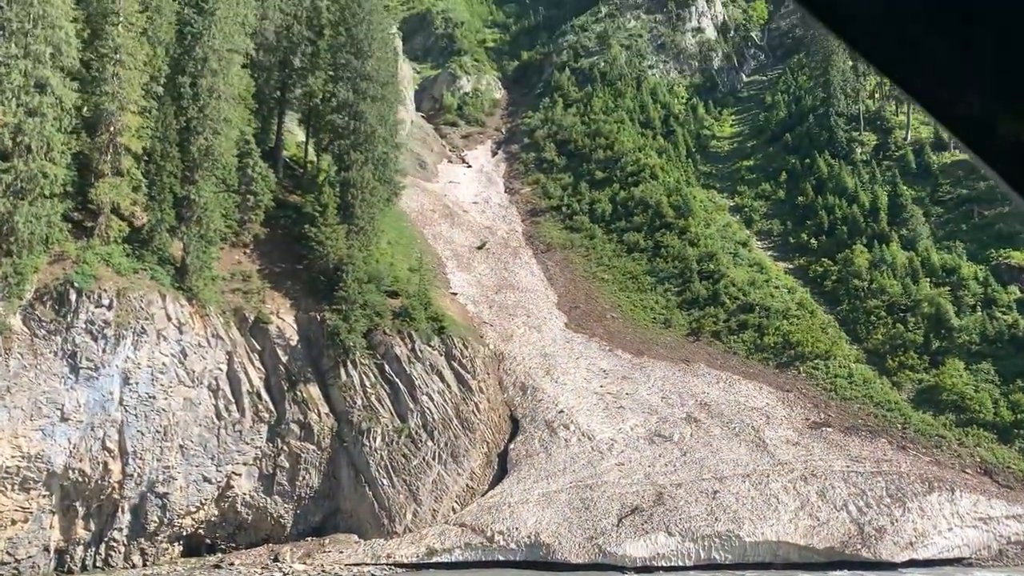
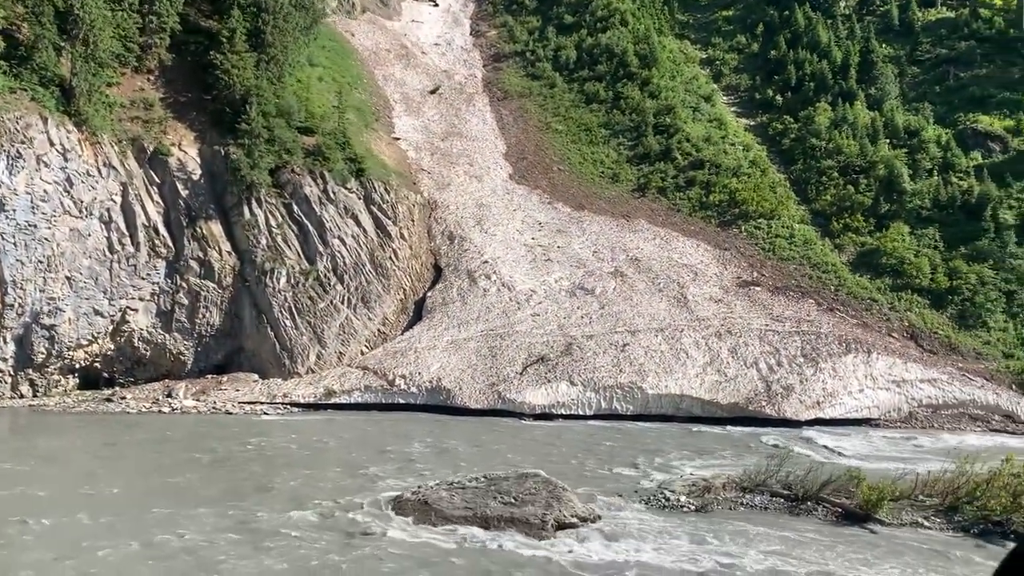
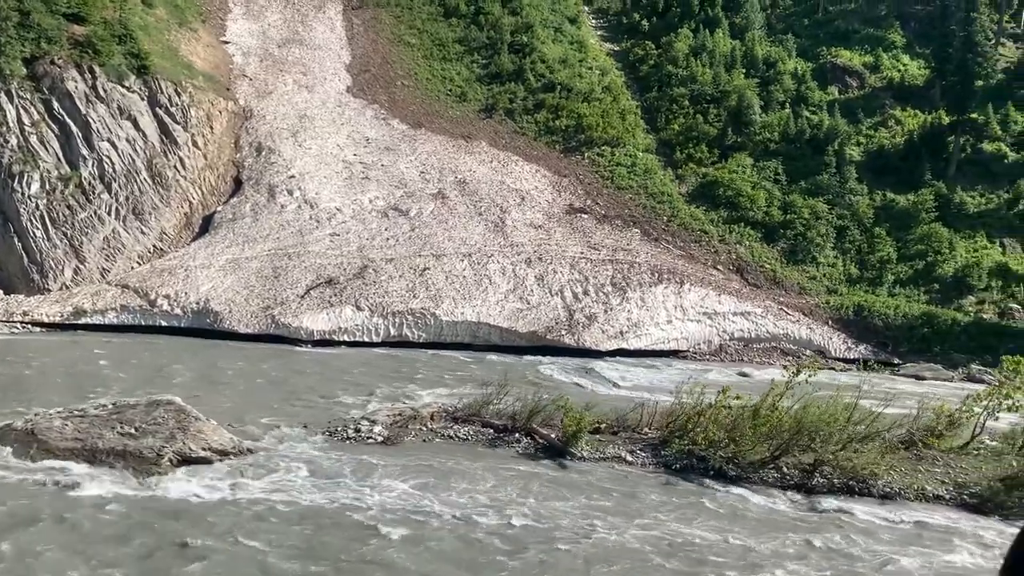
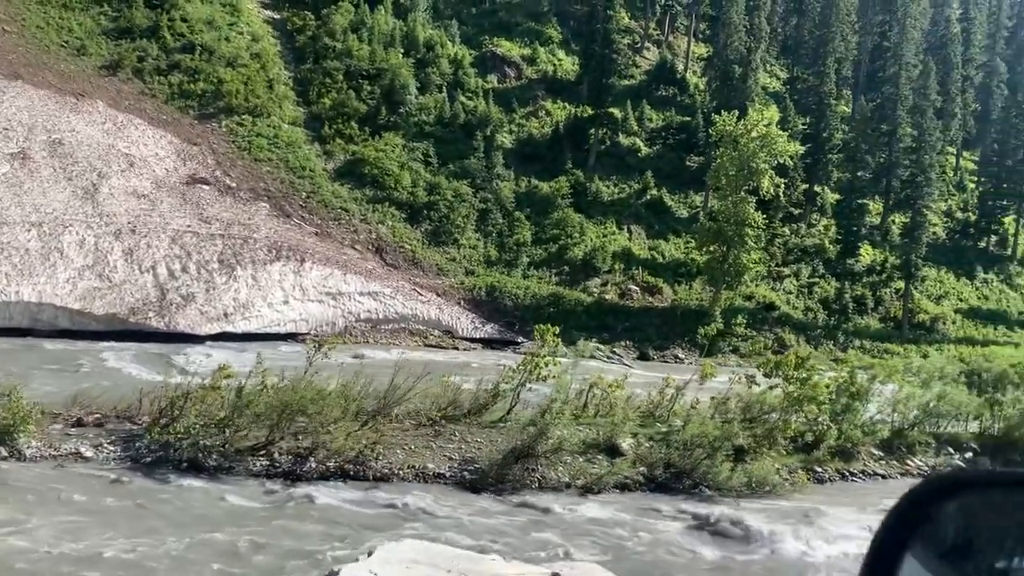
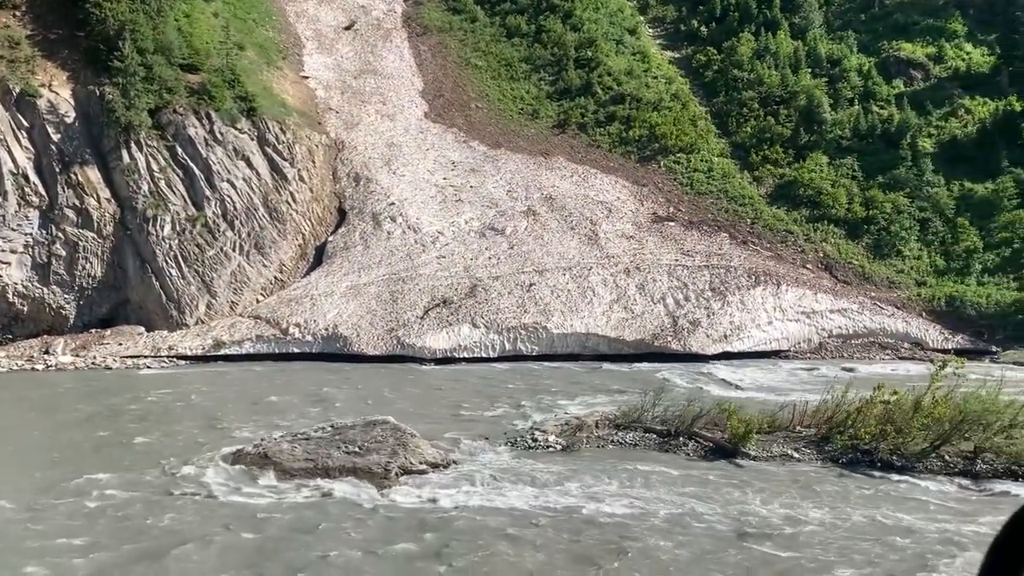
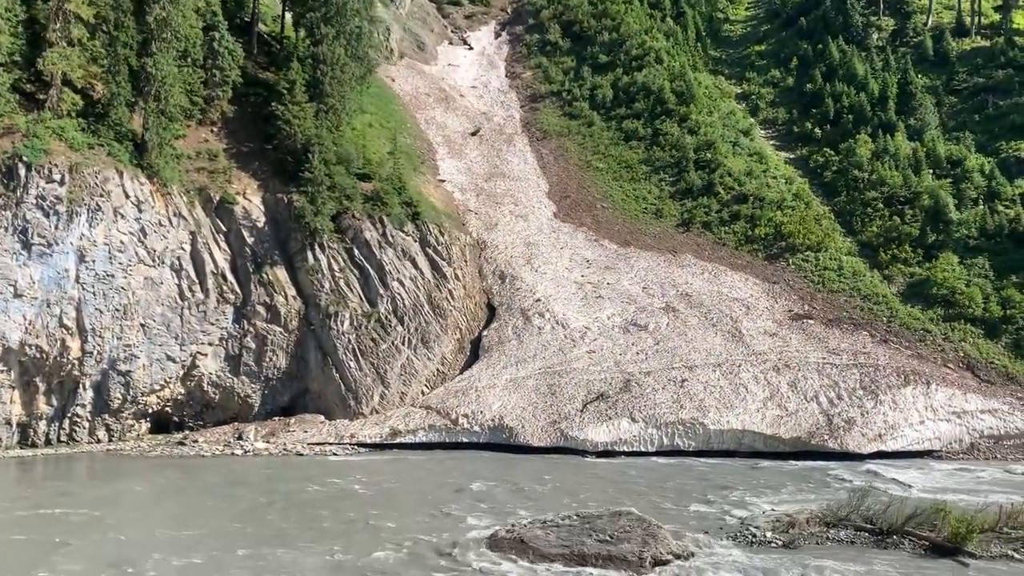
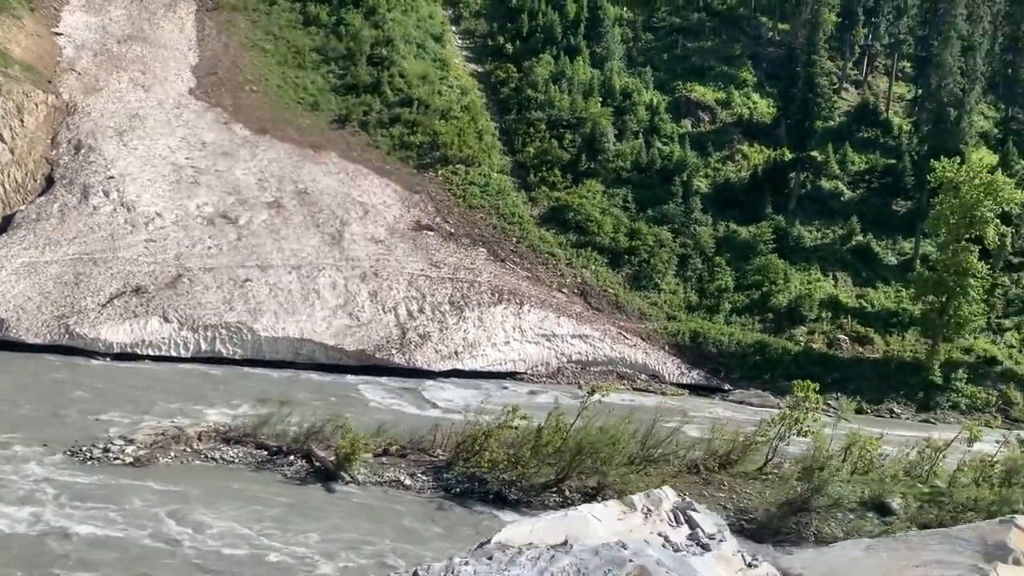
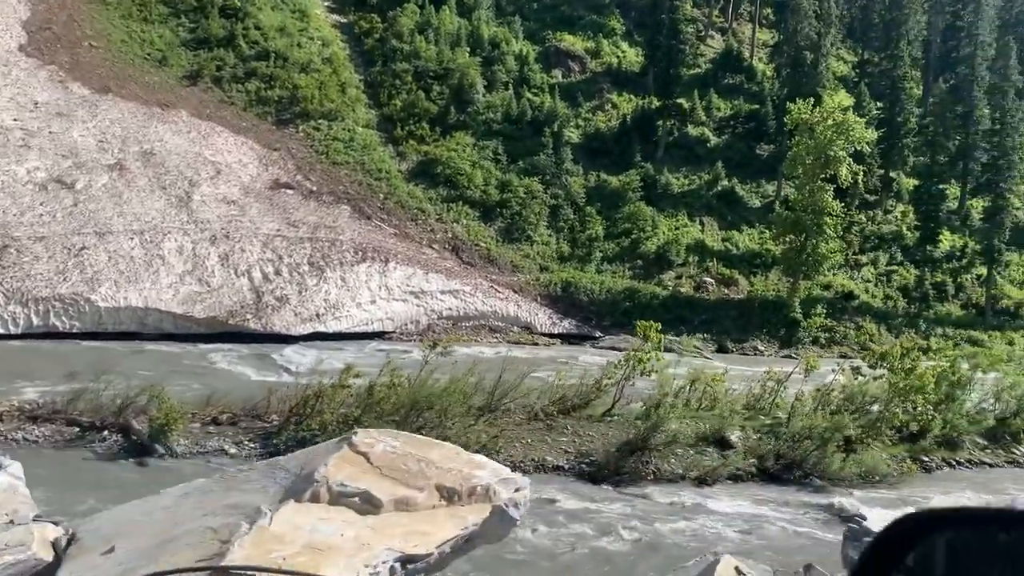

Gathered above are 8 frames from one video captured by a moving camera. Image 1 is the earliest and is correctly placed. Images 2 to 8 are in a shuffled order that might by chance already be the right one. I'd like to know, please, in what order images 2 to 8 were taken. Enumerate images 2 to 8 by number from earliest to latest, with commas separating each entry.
6, 2, 5, 3, 7, 8, 4
